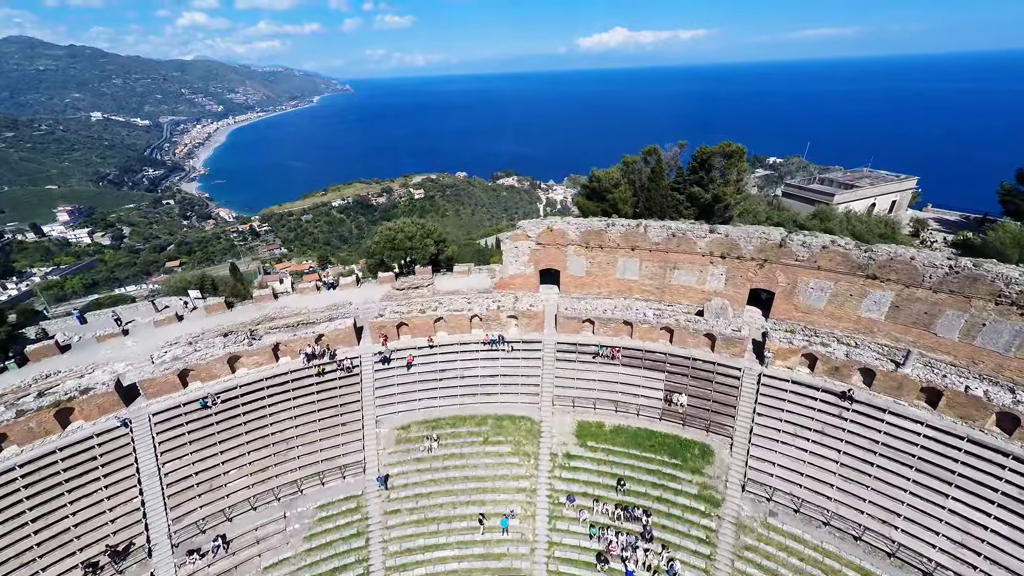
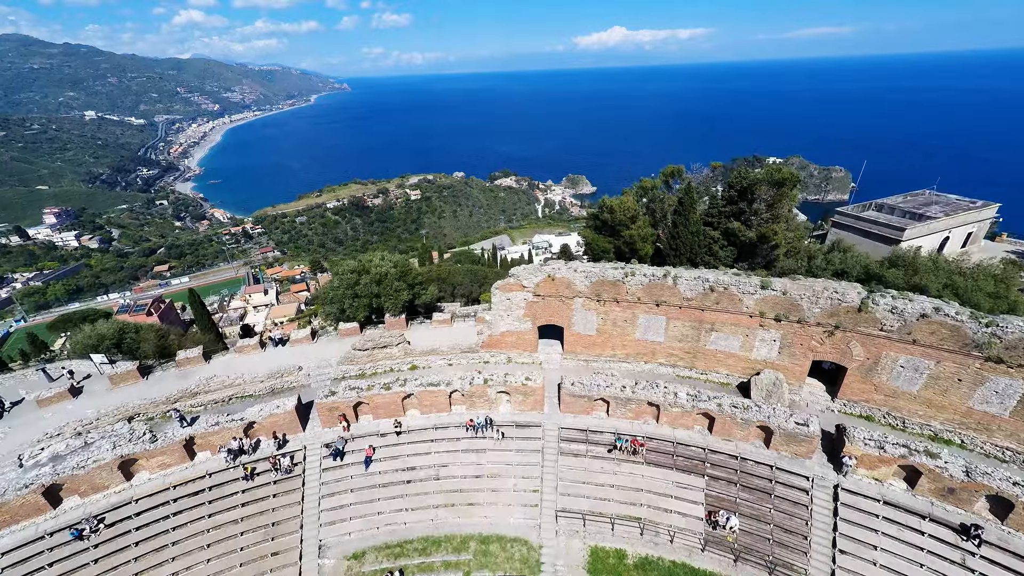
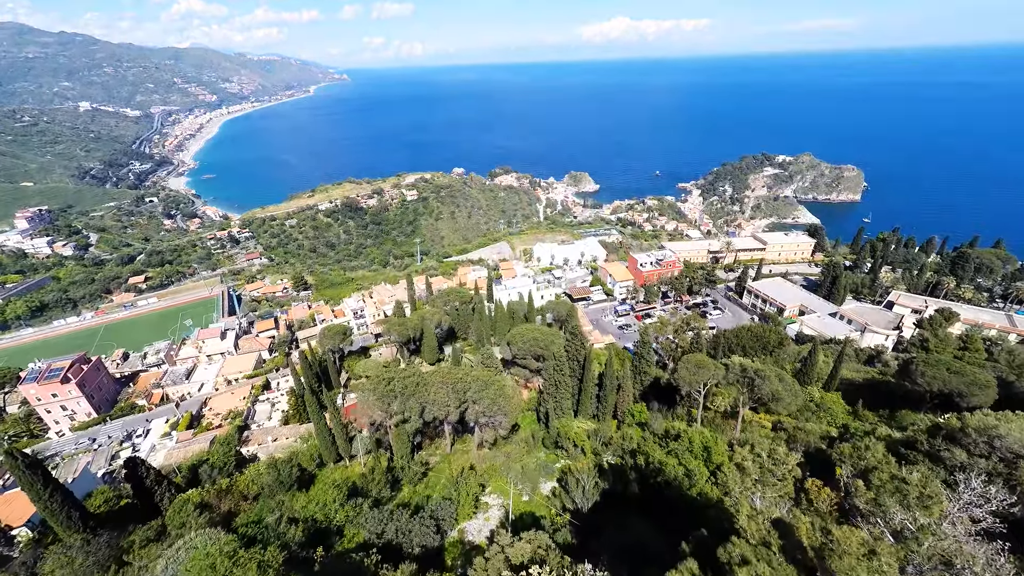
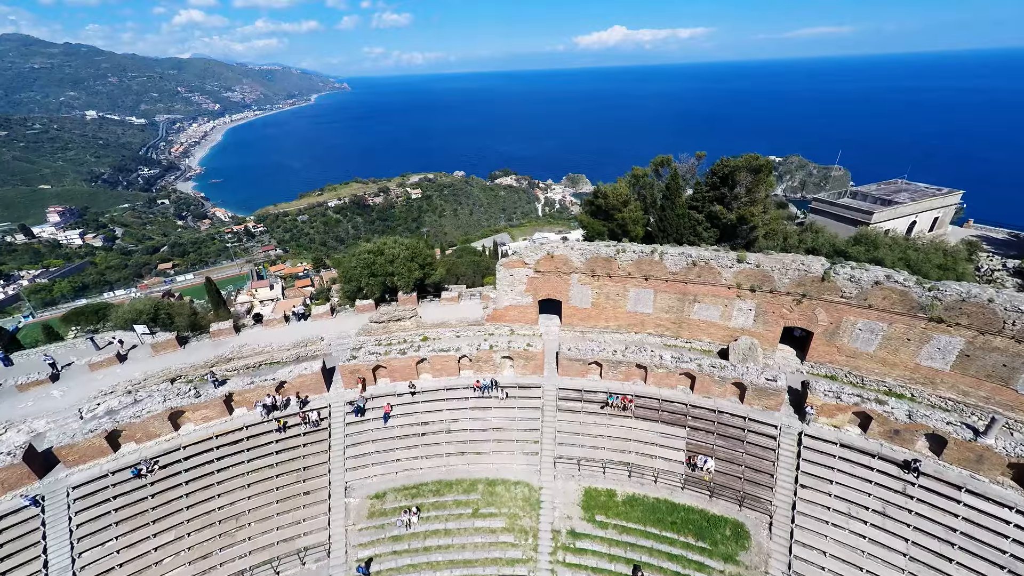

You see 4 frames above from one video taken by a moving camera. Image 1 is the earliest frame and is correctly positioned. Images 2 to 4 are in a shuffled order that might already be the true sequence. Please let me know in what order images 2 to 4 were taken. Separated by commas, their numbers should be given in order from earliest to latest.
4, 2, 3
